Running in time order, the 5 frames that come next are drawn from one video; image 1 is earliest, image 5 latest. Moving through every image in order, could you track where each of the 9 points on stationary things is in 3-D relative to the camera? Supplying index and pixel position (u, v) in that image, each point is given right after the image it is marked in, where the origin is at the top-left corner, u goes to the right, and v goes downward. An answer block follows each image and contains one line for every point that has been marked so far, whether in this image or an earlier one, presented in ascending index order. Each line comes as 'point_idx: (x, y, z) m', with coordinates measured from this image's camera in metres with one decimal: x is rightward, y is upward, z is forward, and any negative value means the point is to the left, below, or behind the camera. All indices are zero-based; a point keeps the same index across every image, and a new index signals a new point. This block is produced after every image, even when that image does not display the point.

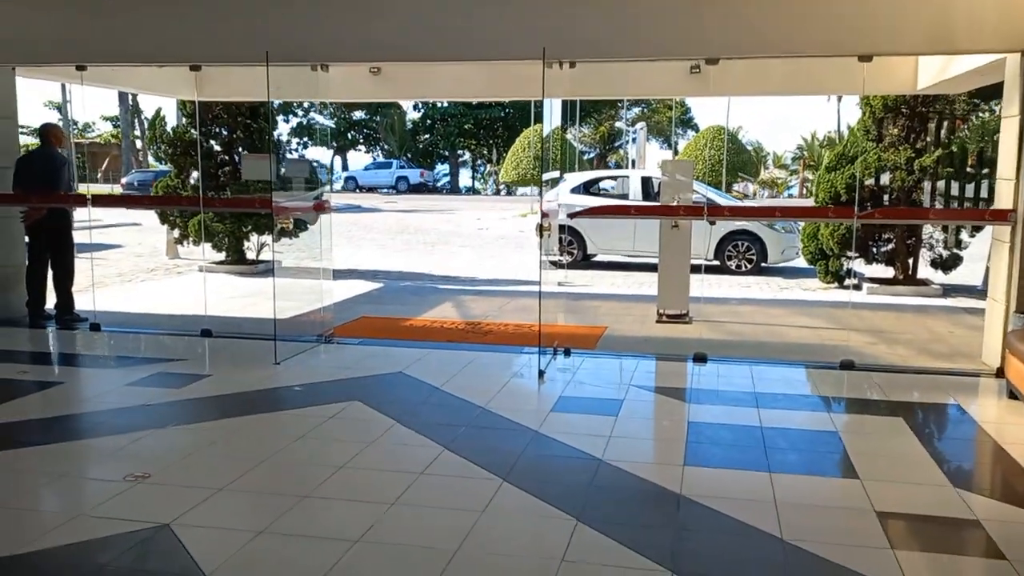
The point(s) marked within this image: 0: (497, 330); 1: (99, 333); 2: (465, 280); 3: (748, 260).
0: (-0.1, -0.4, +6.7) m
1: (-3.2, -0.4, +6.4) m
2: (-0.6, +0.1, +10.0) m
3: (+2.8, +0.3, +9.7) m
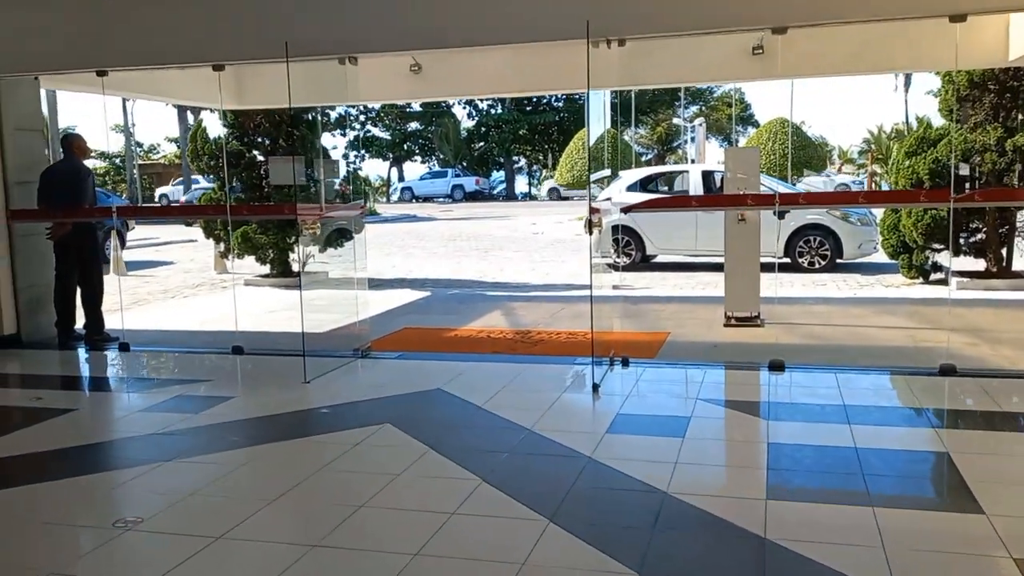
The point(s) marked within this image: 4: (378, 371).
0: (+0.3, -0.4, +6.2) m
1: (-2.9, -0.5, +6.1) m
2: (+0.1, 0.0, +9.5) m
3: (+3.3, +0.4, +8.9) m
4: (-0.9, -0.5, +5.3) m
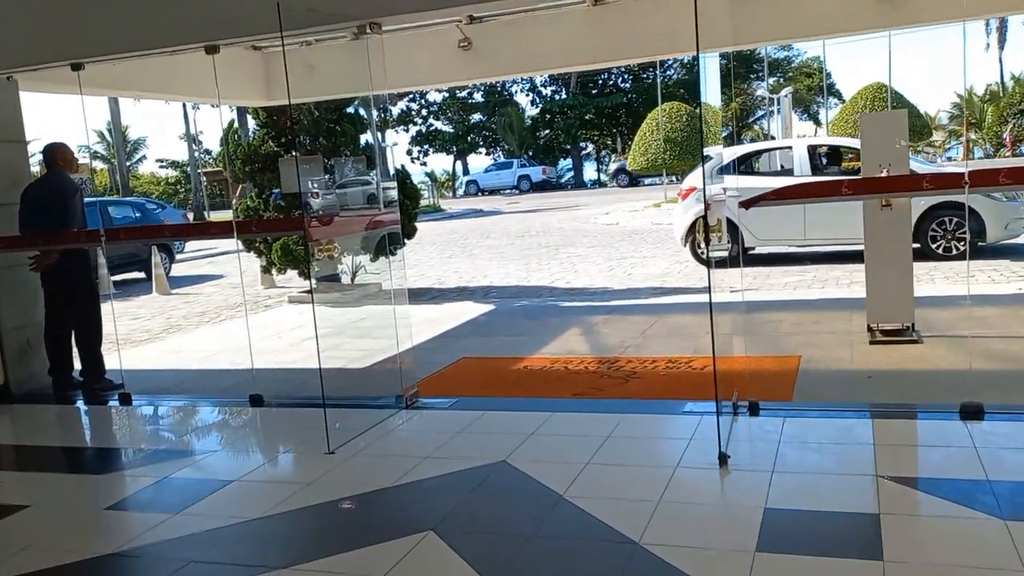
0: (+0.8, -0.5, +4.9) m
1: (-2.3, -0.7, +5.1) m
2: (+0.8, -0.1, +8.2) m
3: (+4.0, +0.4, +7.3) m
4: (-0.4, -0.7, +4.1) m
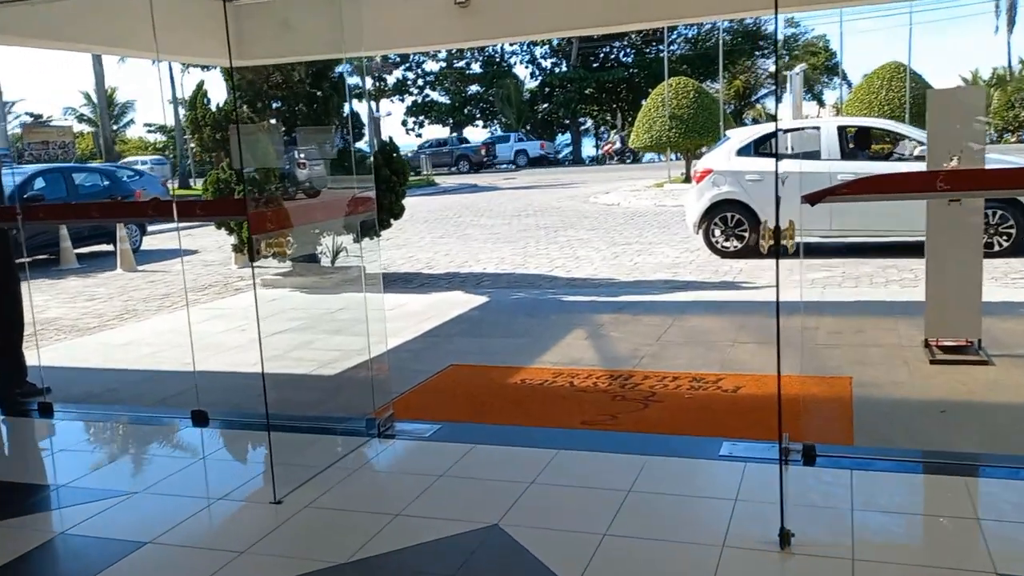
0: (+0.8, -0.5, +4.1) m
1: (-2.4, -0.7, +4.2) m
2: (+0.8, 0.0, +7.4) m
3: (+4.0, +0.4, +6.5) m
4: (-0.5, -0.7, +3.3) m
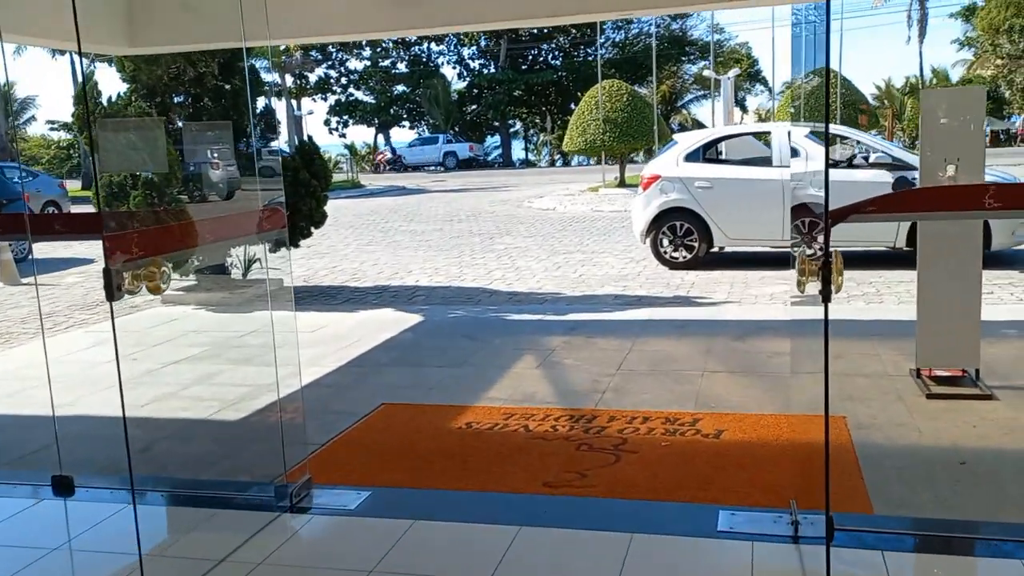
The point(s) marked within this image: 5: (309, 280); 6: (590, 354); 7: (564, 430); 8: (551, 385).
0: (+0.5, -0.6, +3.4) m
1: (-2.6, -0.8, +3.4) m
2: (+0.3, -0.1, +6.7) m
3: (+3.6, +0.3, +6.2) m
4: (-0.6, -0.9, +2.6) m
5: (-2.2, +0.1, +8.9) m
6: (+0.5, -0.4, +5.1) m
7: (+0.2, -0.6, +3.7) m
8: (+0.2, -0.5, +4.4) m
